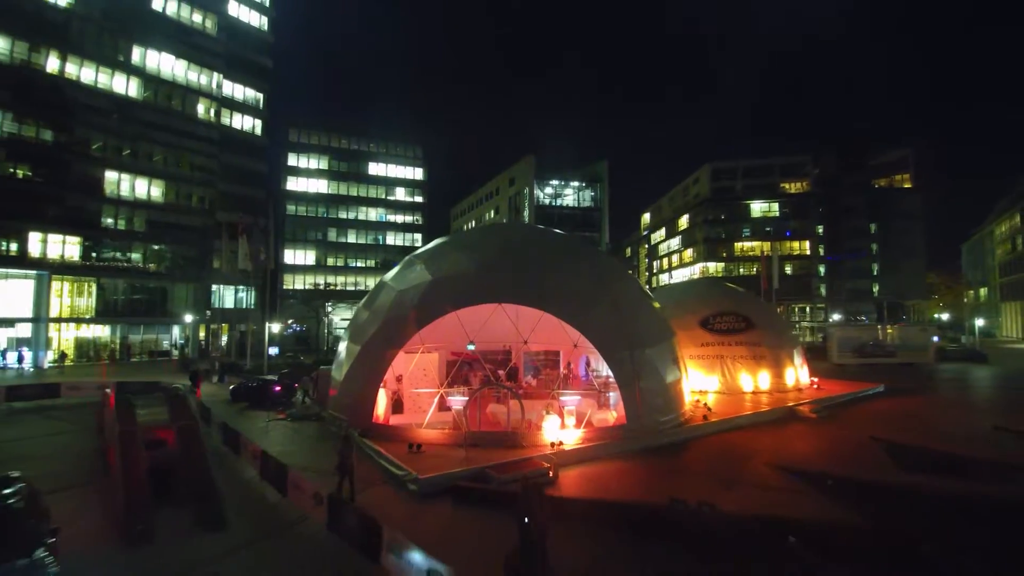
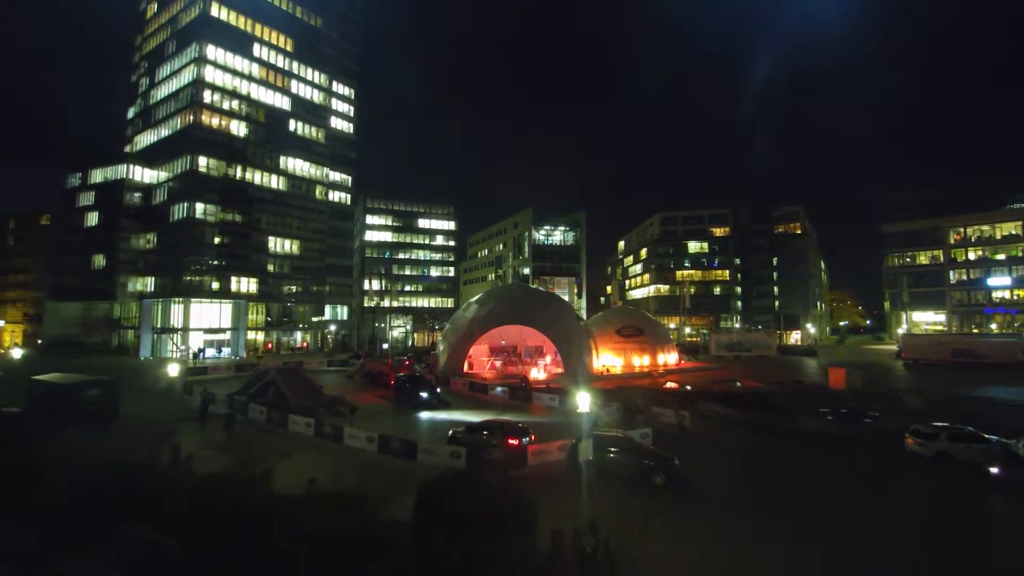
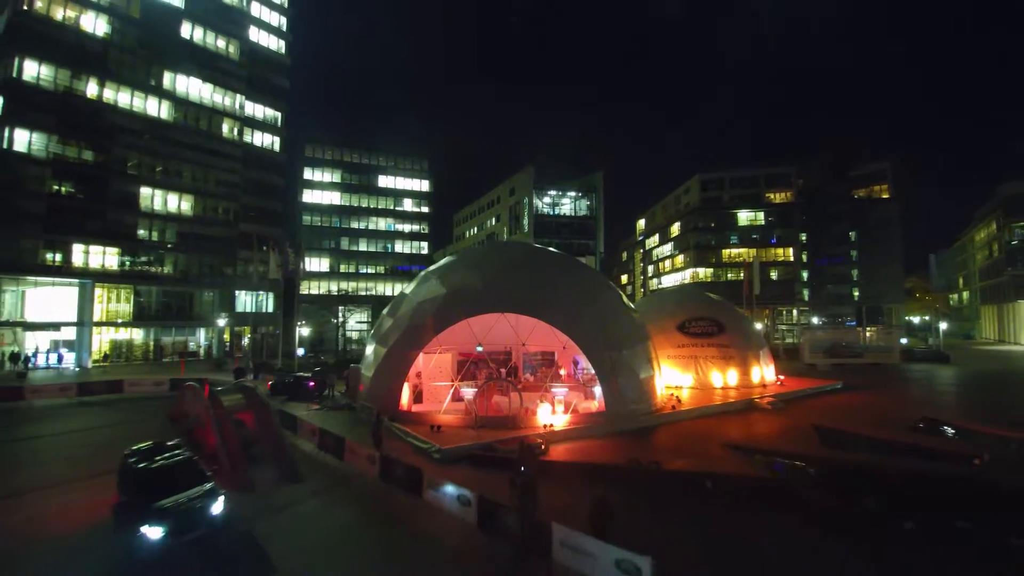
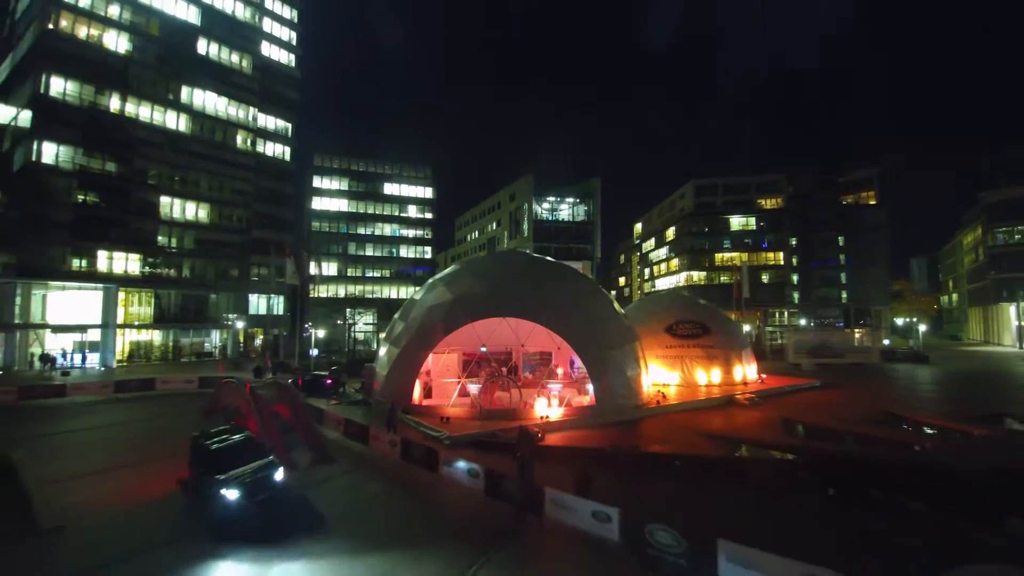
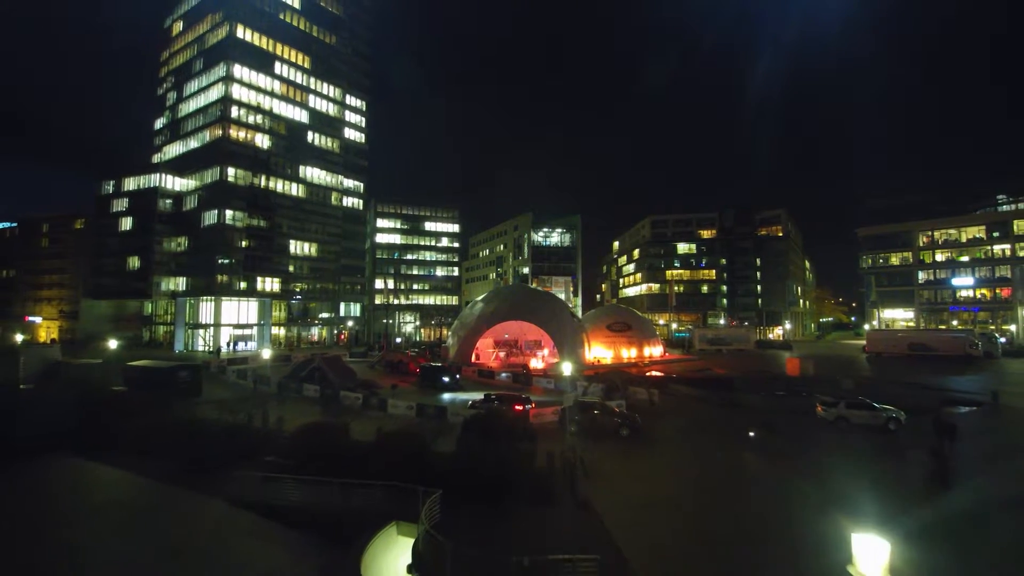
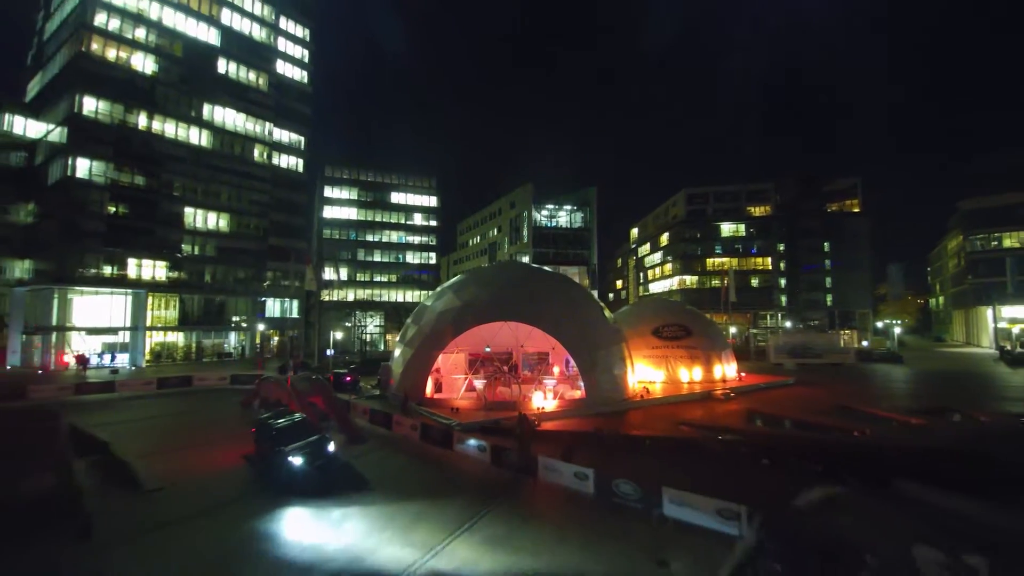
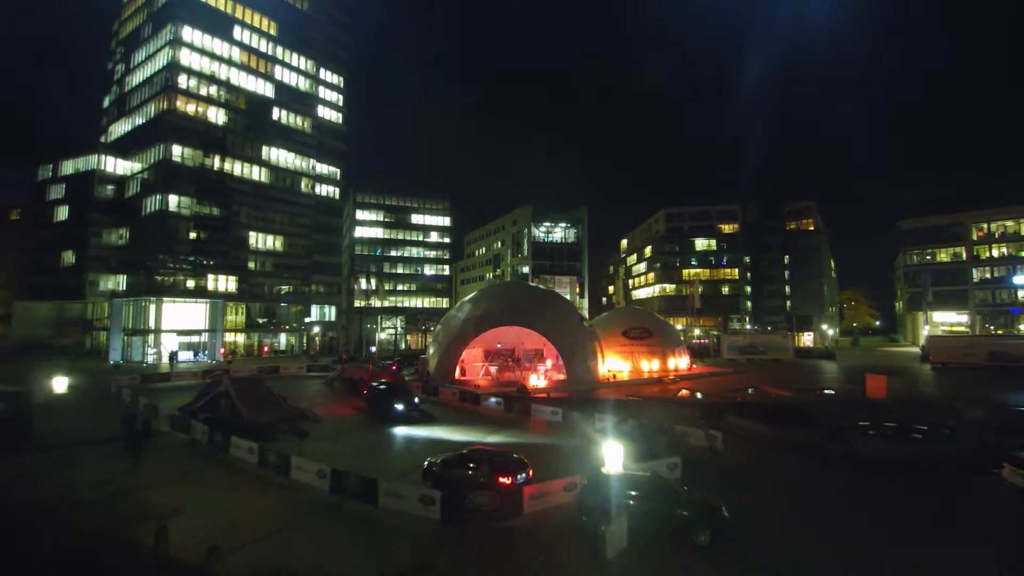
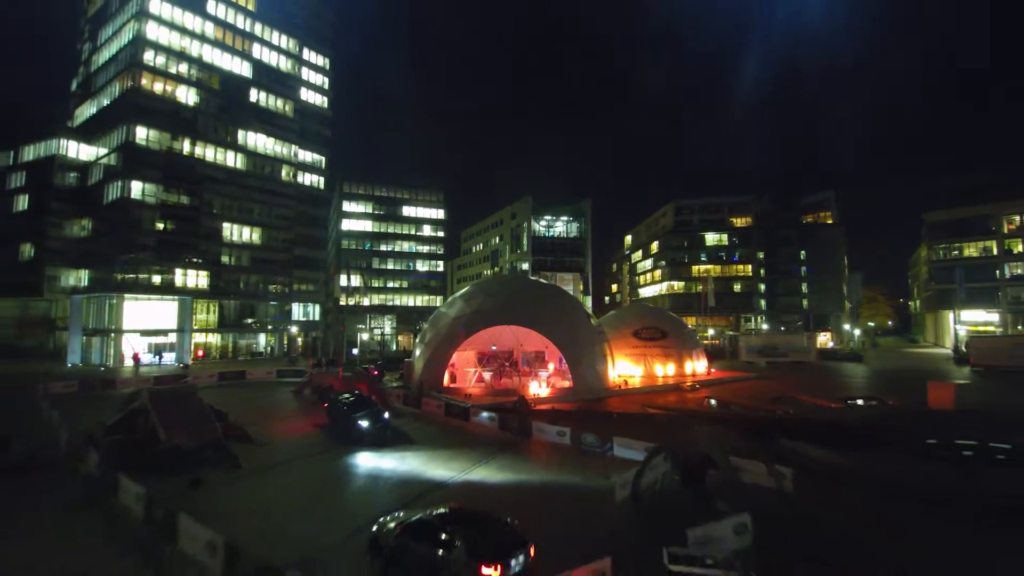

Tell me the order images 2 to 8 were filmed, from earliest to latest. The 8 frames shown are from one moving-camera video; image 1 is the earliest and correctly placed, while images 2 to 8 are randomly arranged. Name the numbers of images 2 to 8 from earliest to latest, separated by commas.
3, 4, 6, 8, 7, 2, 5
